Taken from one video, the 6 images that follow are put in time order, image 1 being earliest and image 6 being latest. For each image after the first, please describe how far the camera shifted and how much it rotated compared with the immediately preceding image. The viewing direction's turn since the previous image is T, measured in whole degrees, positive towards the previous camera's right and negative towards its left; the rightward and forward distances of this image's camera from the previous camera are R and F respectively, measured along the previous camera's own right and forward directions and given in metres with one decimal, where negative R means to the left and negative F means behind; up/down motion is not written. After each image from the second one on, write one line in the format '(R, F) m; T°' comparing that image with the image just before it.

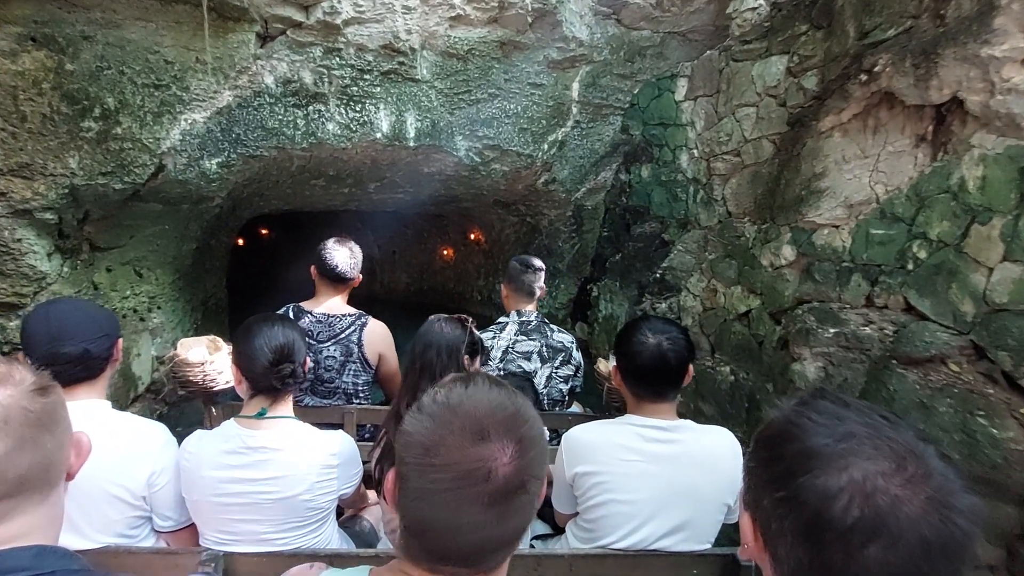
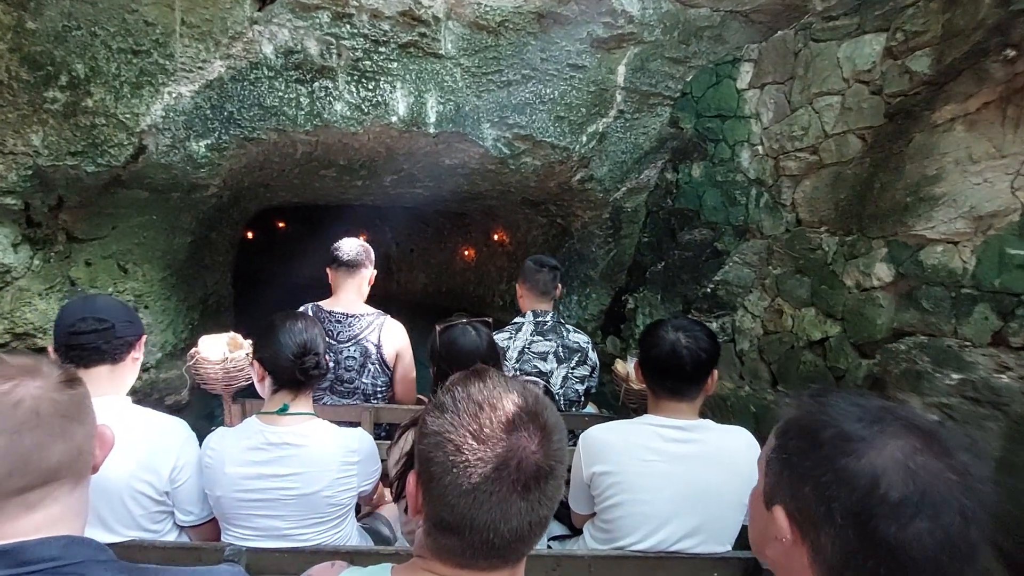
(-0.1, +0.5) m; -2°
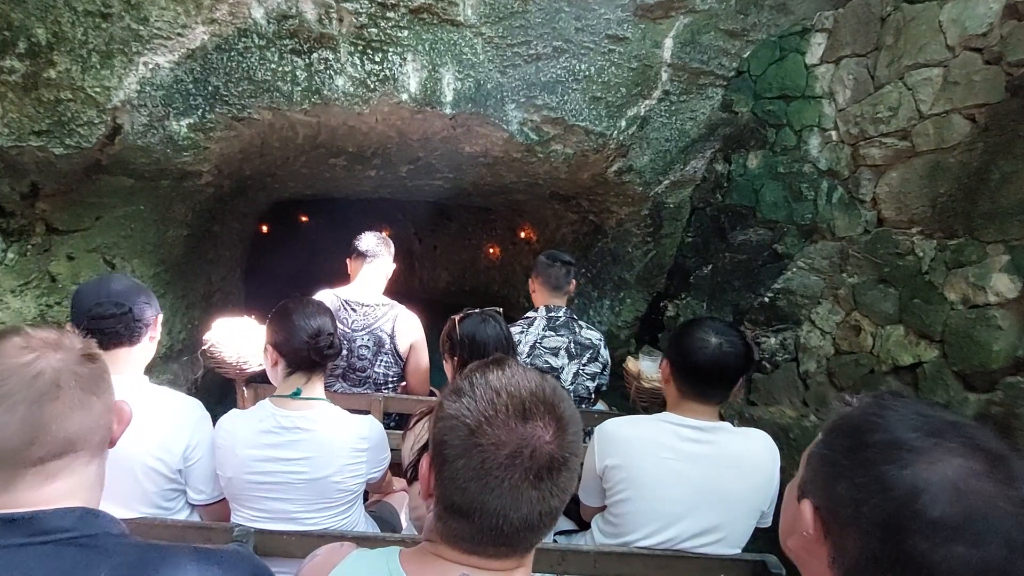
(0.0, +0.4) m; -3°
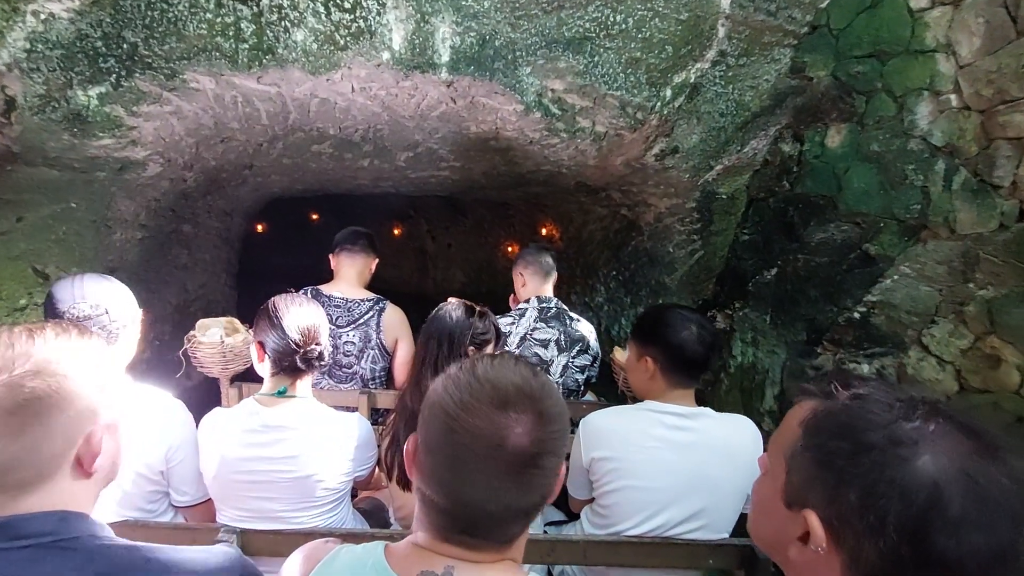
(0.0, +0.6) m; -2°
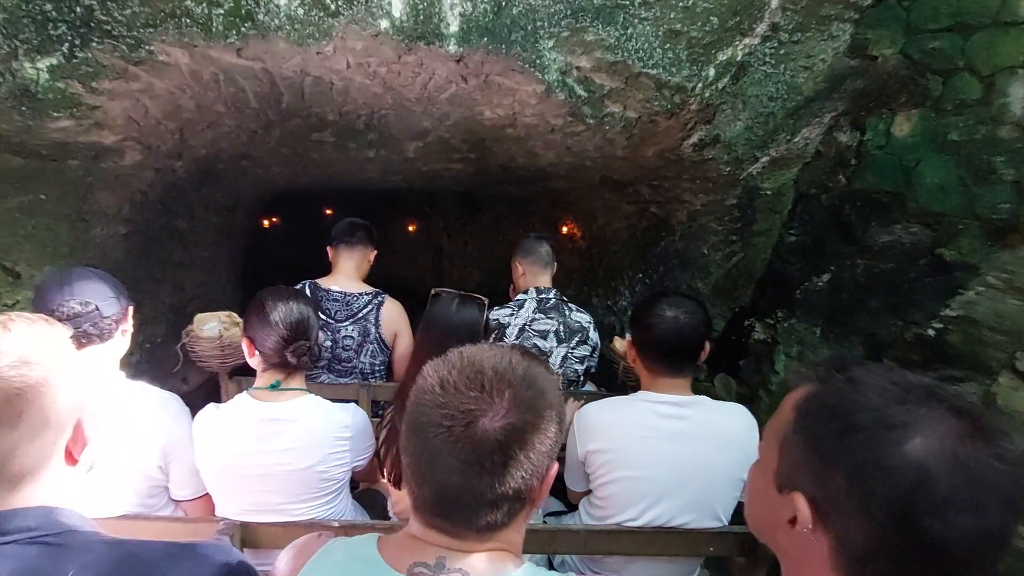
(0.0, +0.3) m; -2°
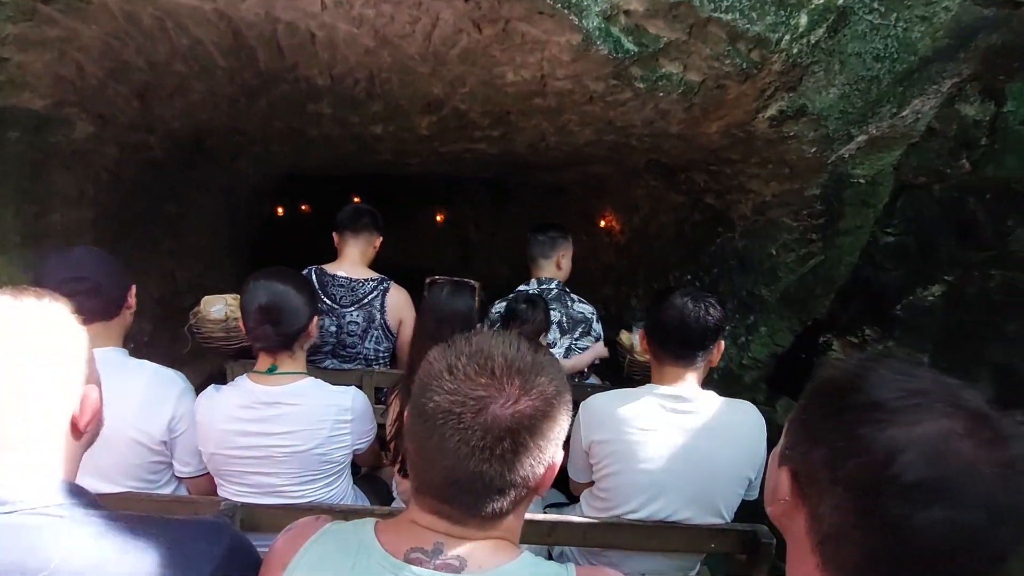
(0.0, +0.4) m; -4°
